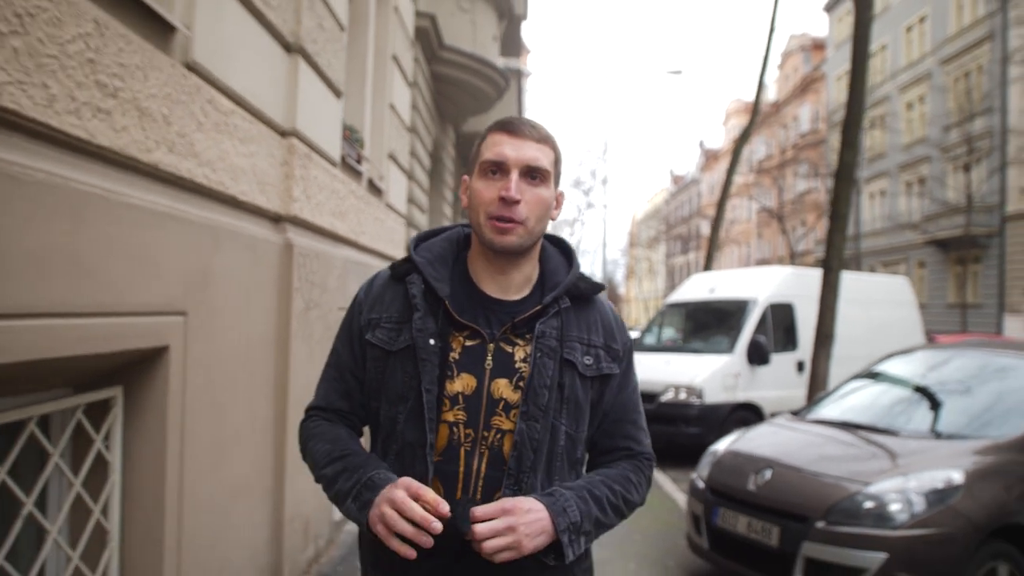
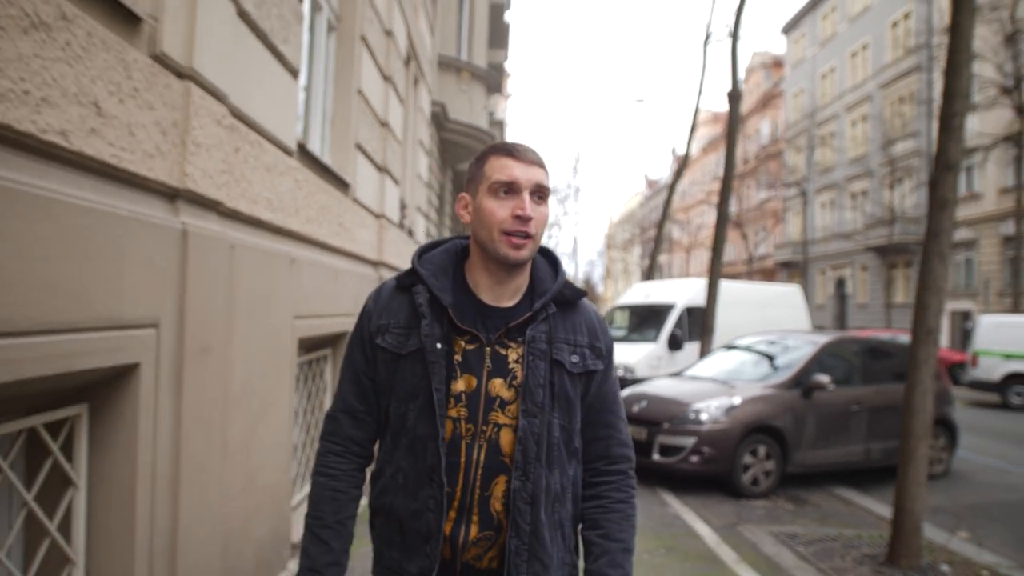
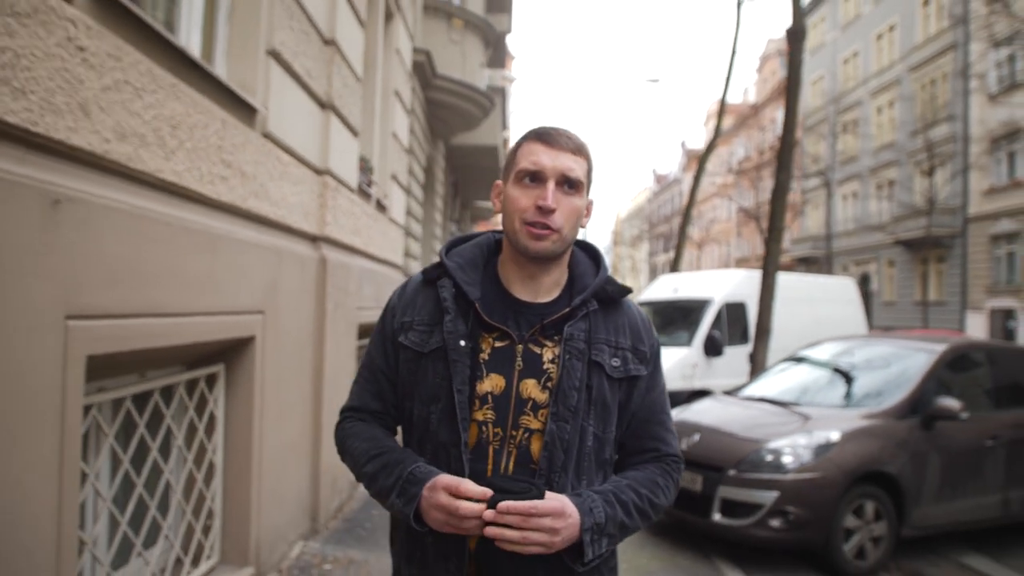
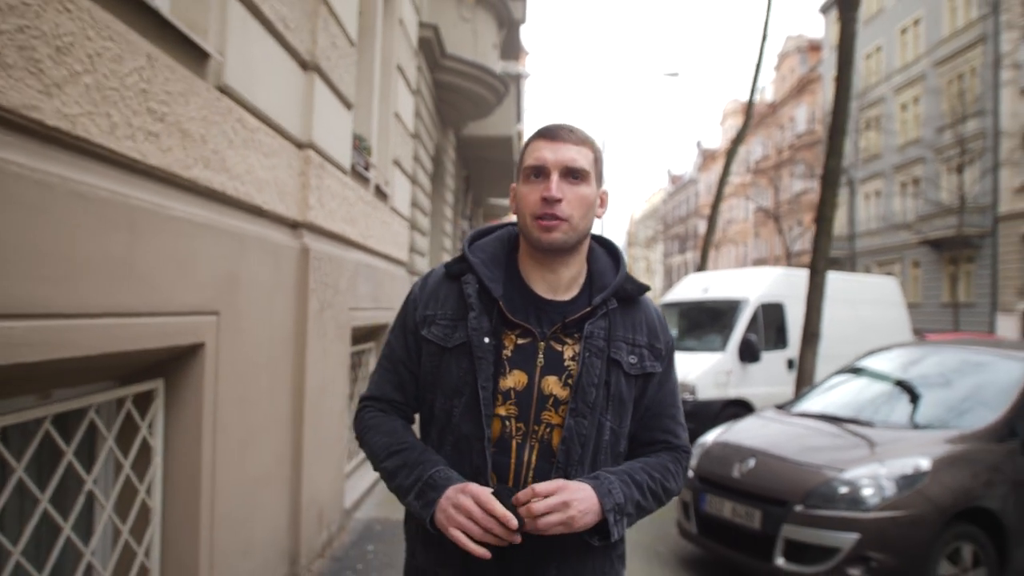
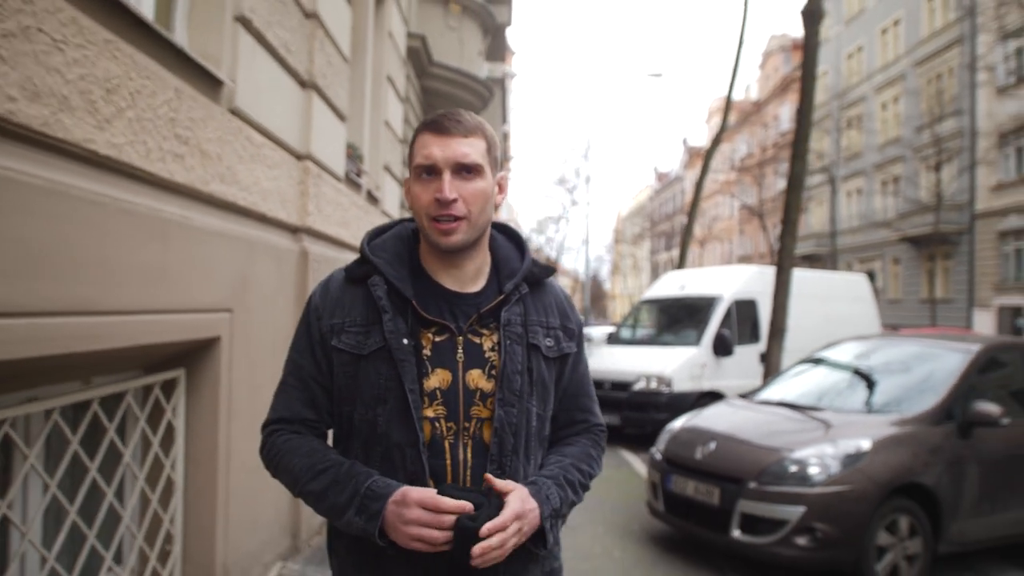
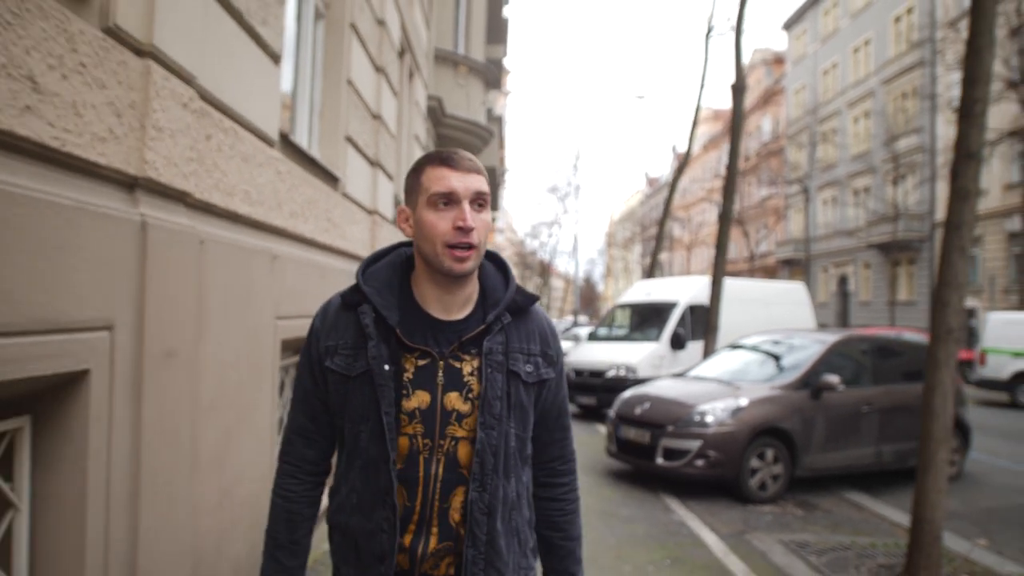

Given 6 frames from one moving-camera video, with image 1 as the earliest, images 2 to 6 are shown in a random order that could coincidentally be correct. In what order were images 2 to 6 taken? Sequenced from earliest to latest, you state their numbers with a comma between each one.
4, 5, 3, 6, 2
